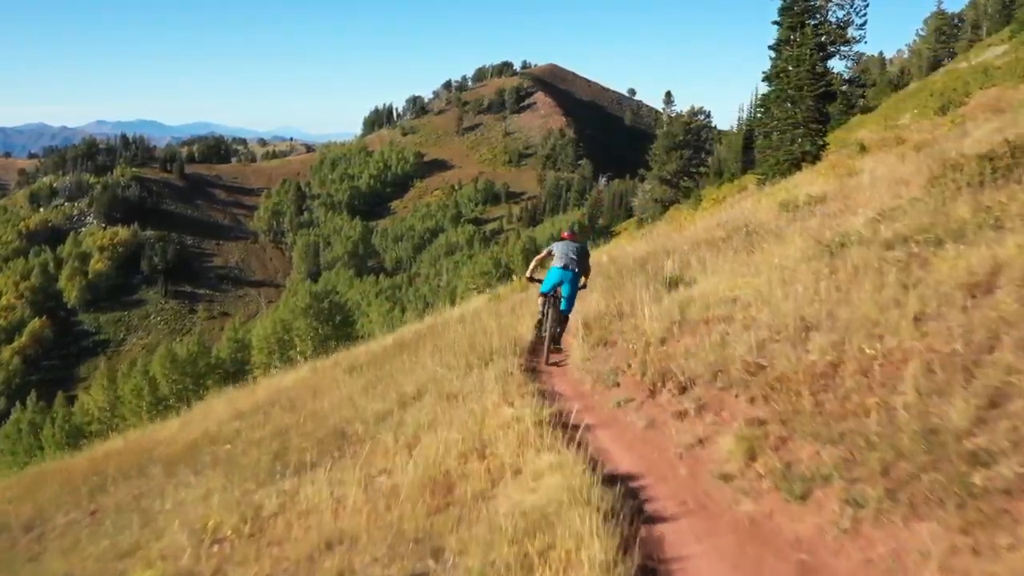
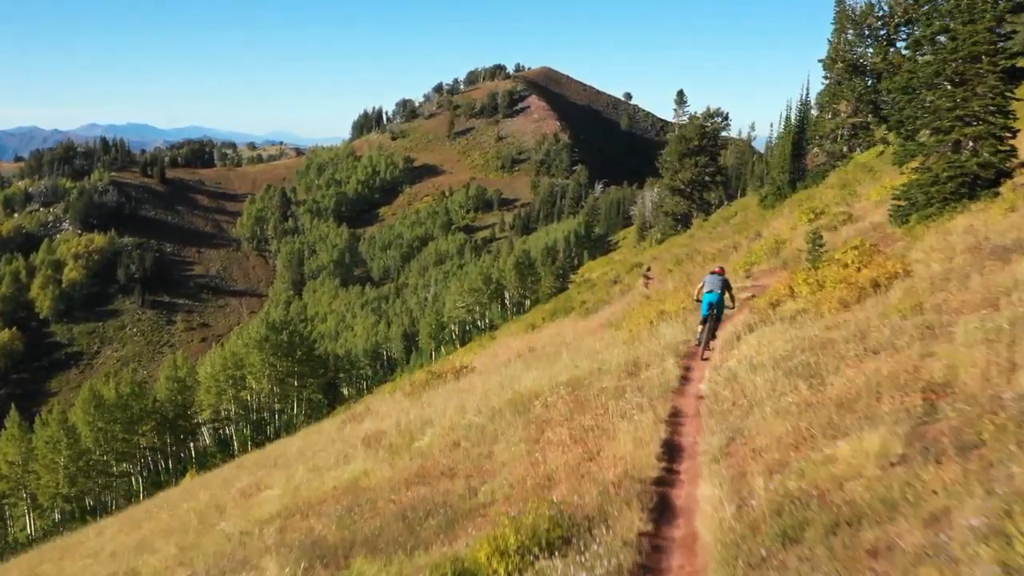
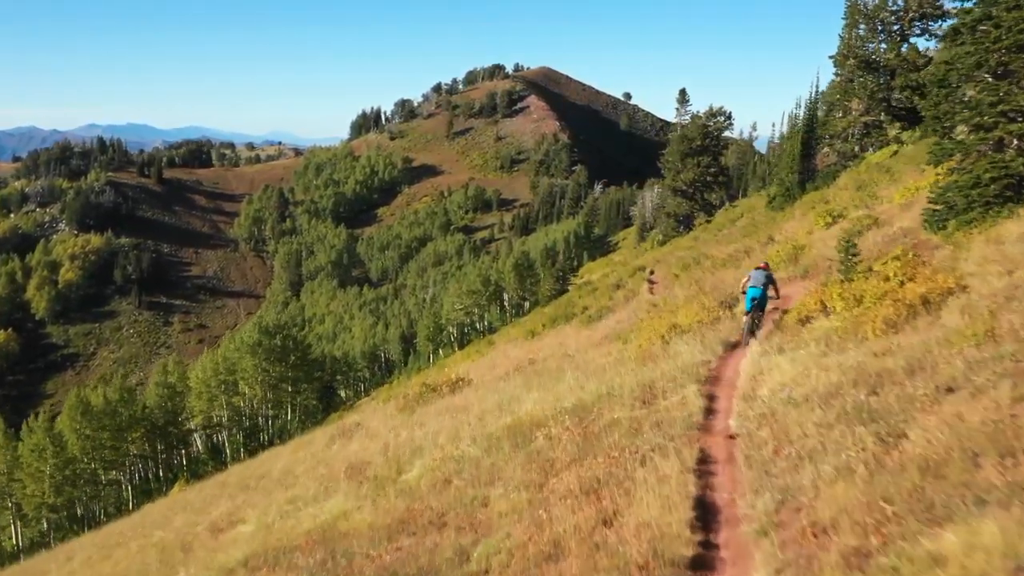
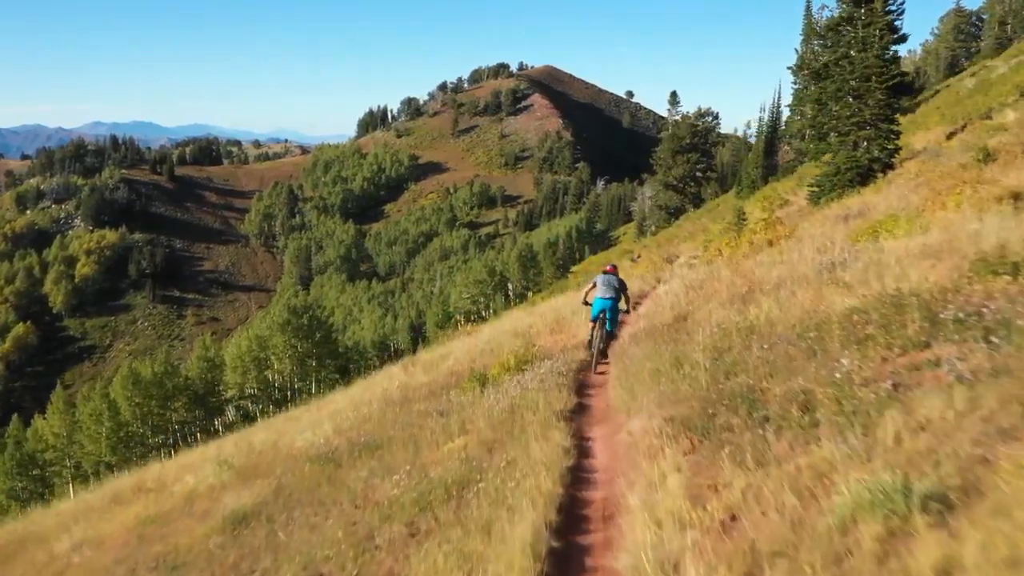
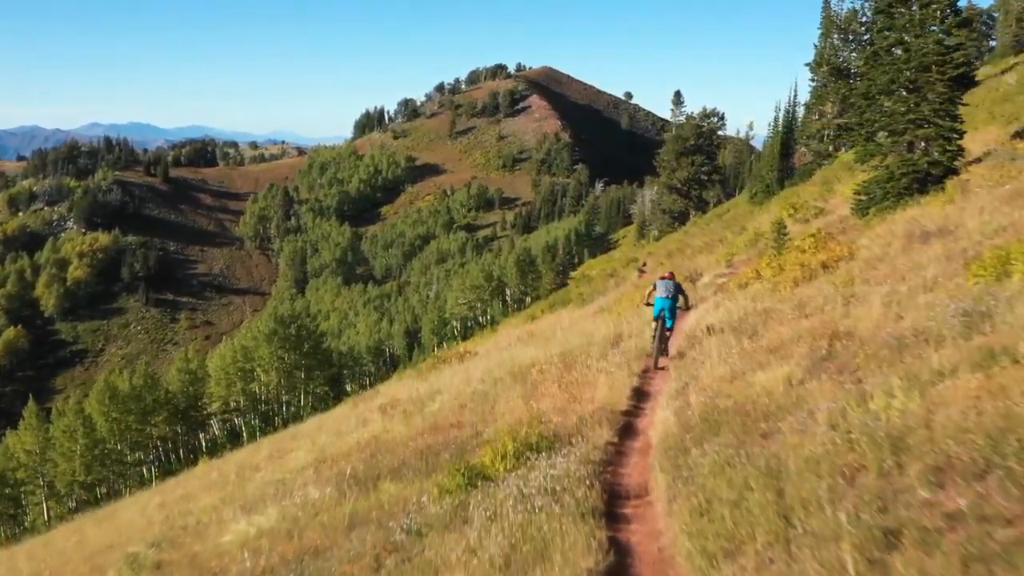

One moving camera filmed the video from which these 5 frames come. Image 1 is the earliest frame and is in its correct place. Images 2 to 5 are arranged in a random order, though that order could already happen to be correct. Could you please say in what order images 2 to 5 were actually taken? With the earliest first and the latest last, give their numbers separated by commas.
4, 5, 2, 3
